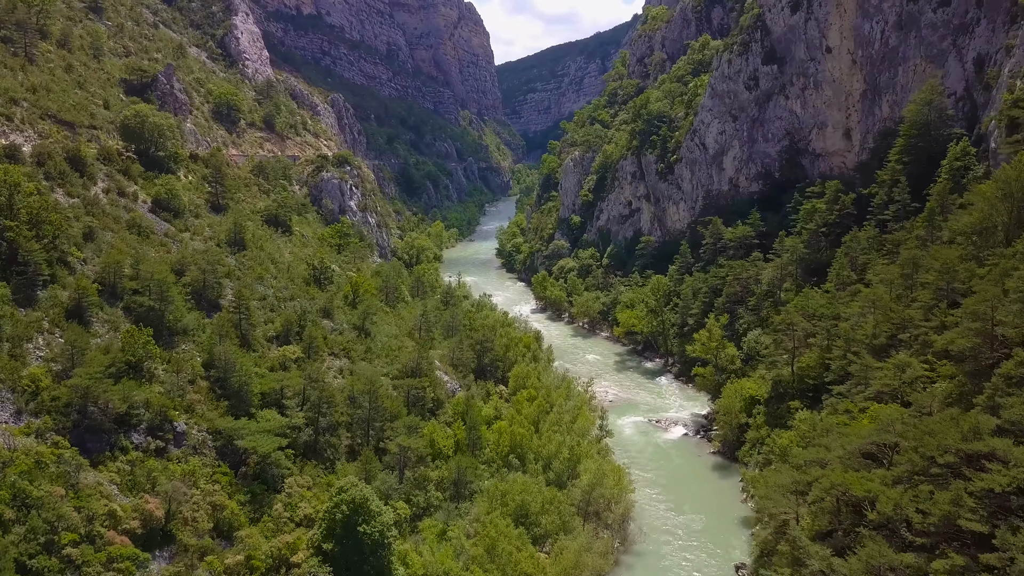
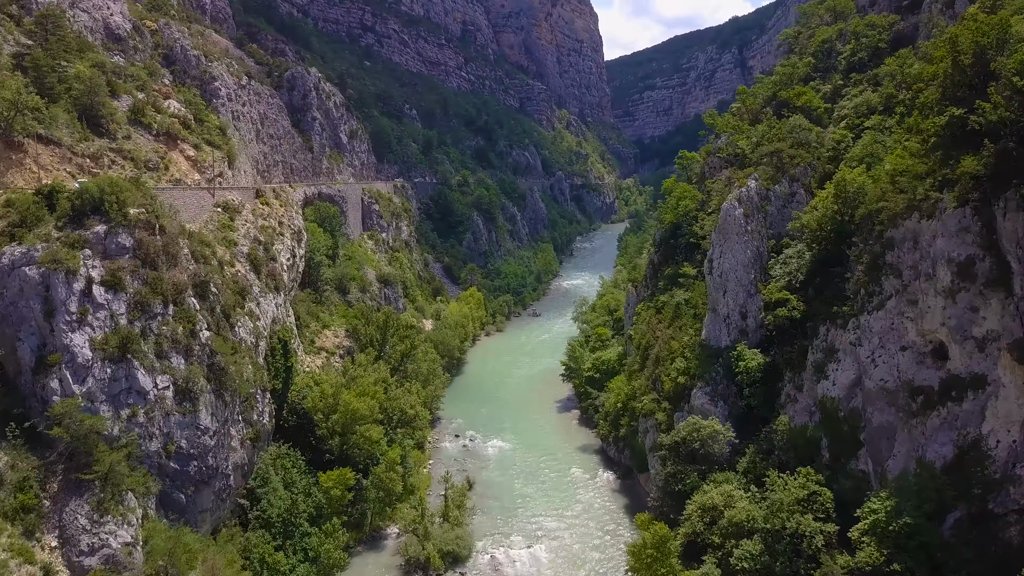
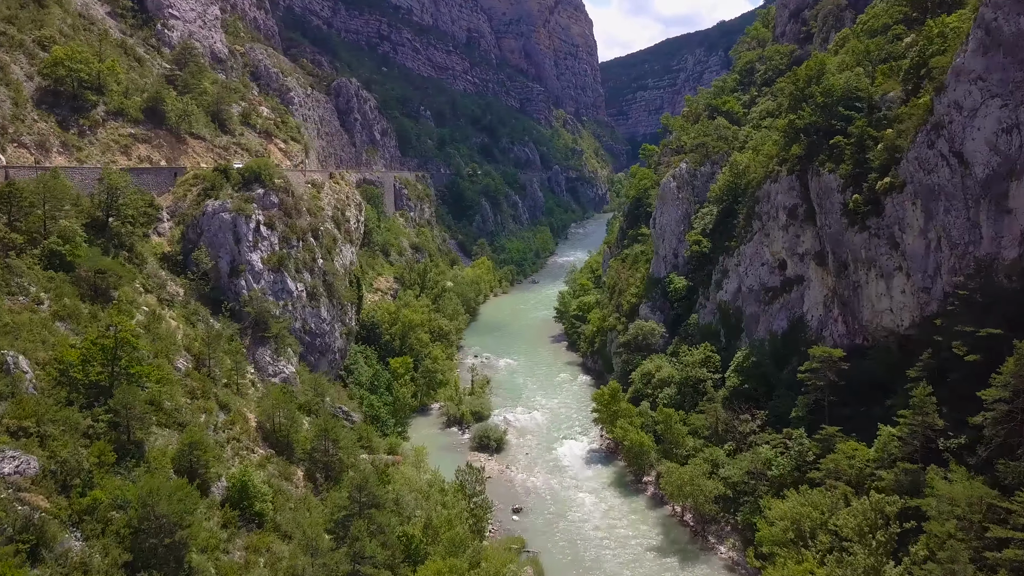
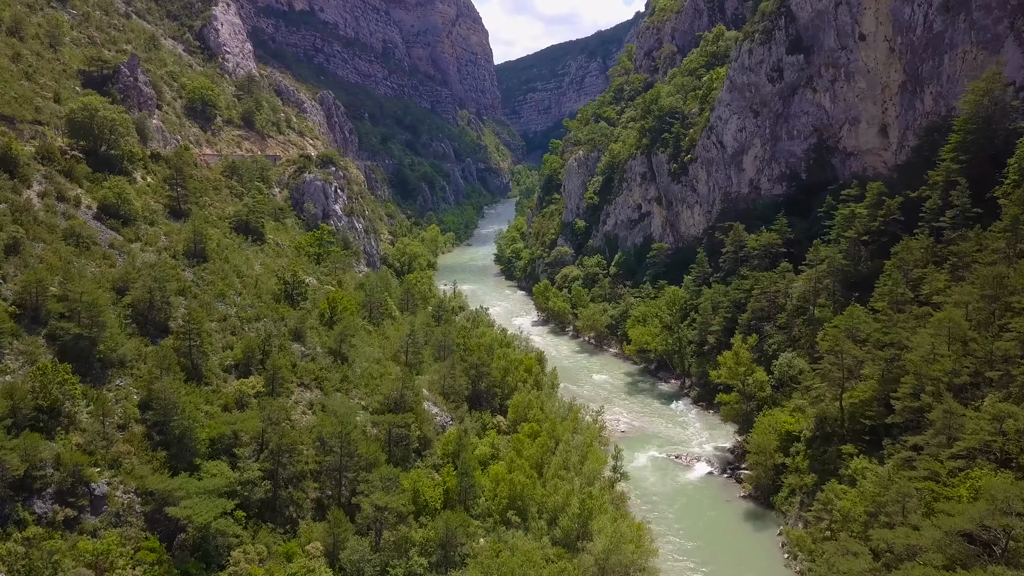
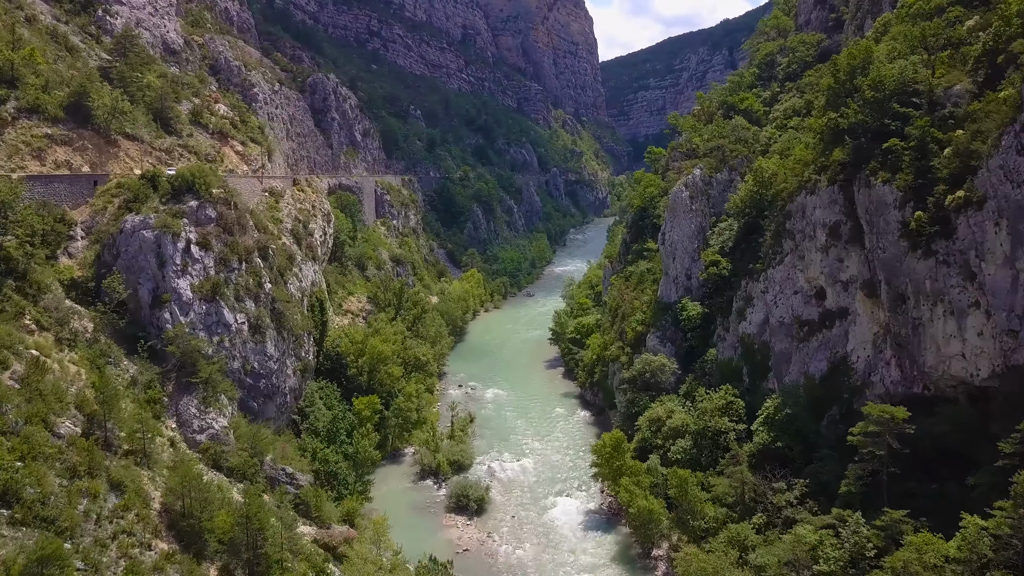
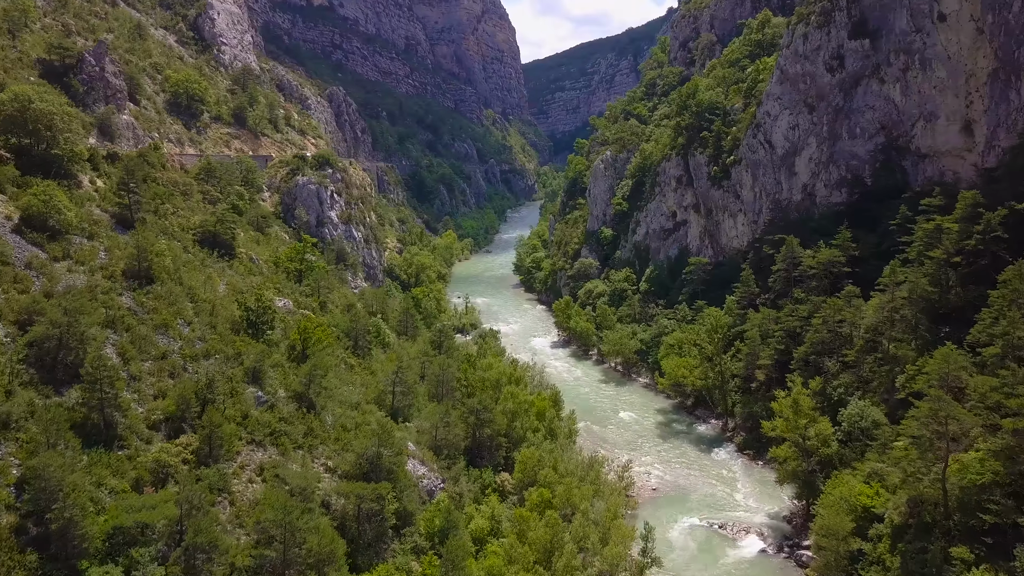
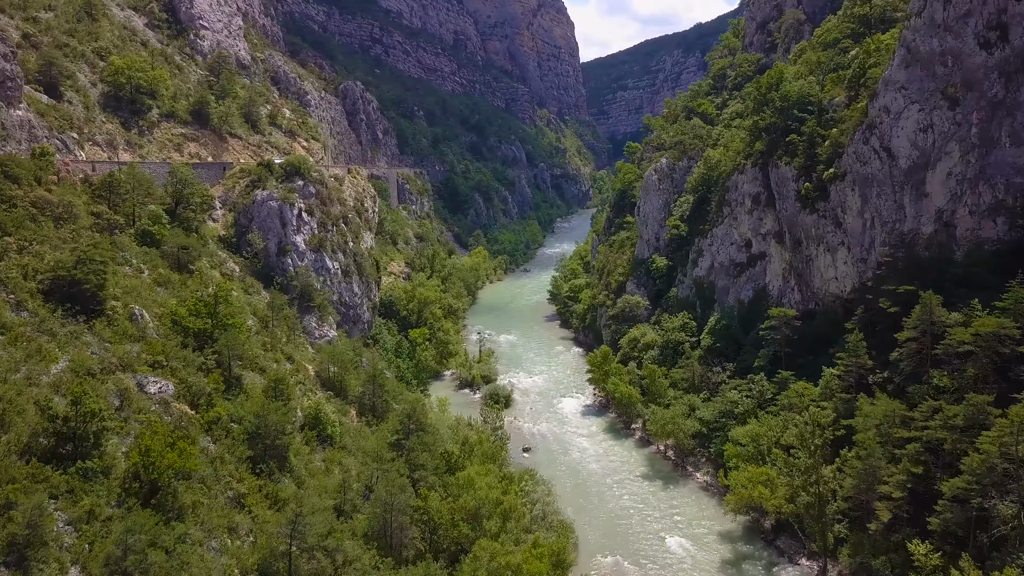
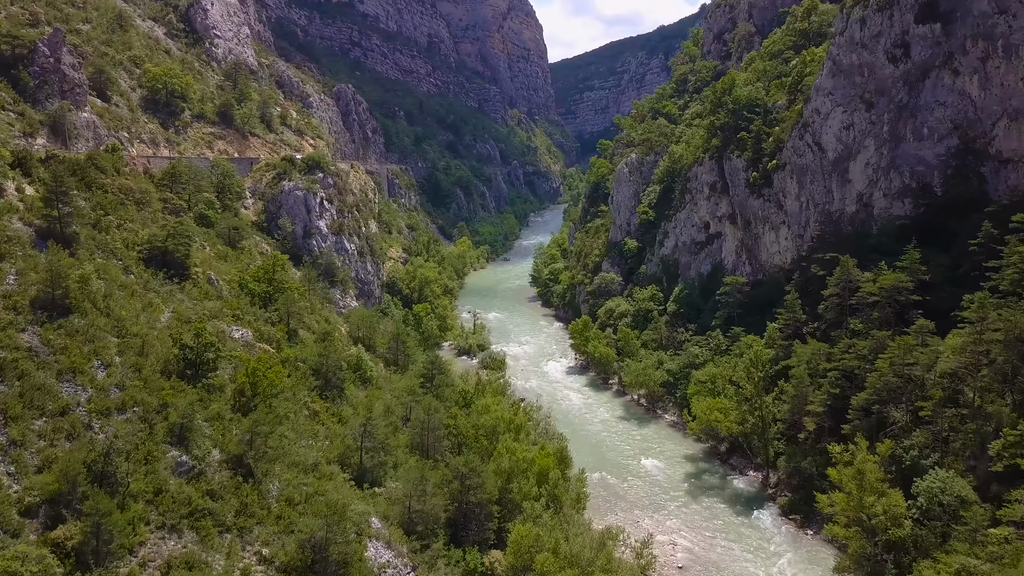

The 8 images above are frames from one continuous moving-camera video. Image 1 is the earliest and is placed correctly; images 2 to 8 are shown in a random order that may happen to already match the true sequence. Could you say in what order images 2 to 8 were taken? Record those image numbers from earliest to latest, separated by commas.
4, 6, 8, 7, 3, 5, 2
